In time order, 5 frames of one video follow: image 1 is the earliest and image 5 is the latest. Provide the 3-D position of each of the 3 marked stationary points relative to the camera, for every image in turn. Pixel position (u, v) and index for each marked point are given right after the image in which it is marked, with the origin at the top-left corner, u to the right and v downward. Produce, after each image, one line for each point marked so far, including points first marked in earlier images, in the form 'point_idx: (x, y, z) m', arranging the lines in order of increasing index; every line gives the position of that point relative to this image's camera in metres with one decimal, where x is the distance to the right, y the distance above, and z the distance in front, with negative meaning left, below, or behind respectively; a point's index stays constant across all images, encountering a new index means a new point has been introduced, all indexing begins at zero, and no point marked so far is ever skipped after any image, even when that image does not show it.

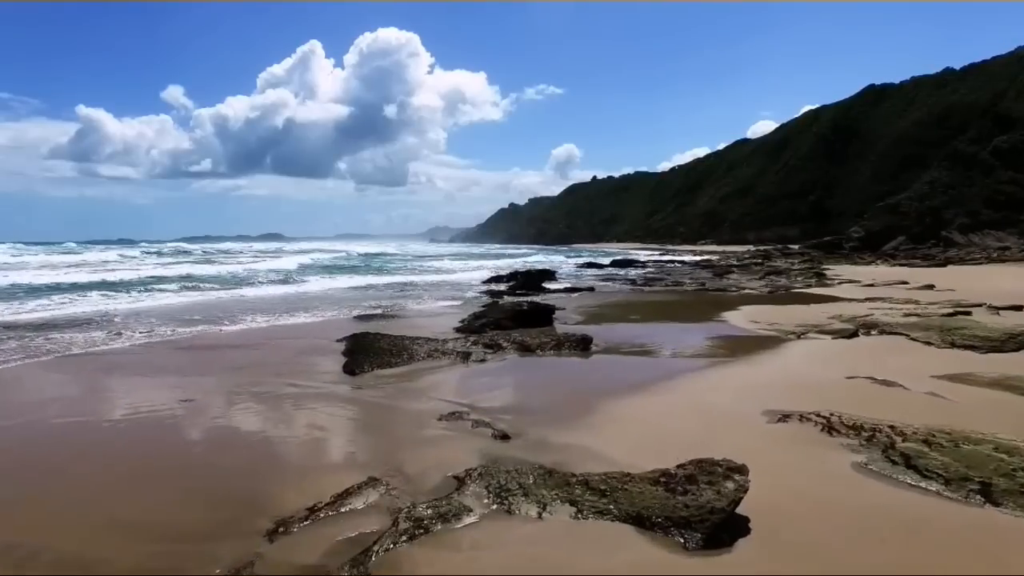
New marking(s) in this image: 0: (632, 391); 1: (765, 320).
0: (+1.4, -1.3, +7.3) m
1: (+5.4, -0.7, +12.9) m
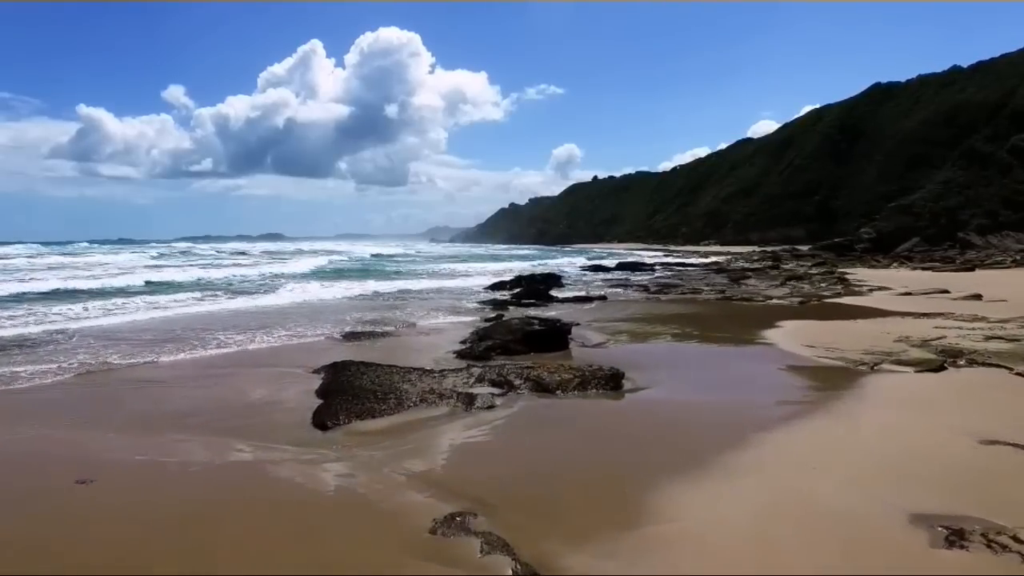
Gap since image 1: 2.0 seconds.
0: (+1.6, -1.6, +5.4) m
1: (+5.6, -1.0, +11.0) m
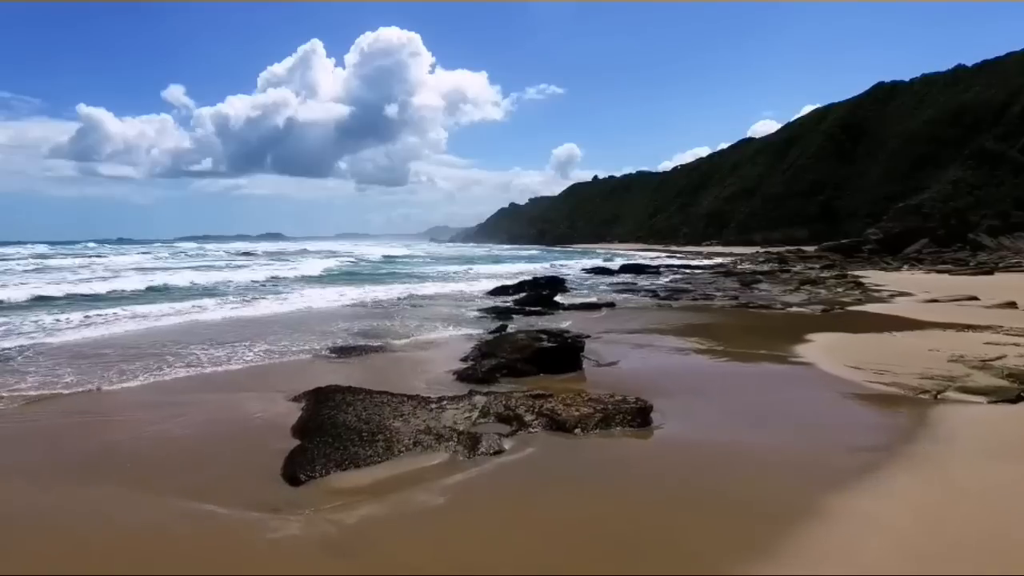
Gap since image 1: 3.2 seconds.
0: (+1.7, -1.8, +4.2) m
1: (+5.7, -1.2, +9.8) m
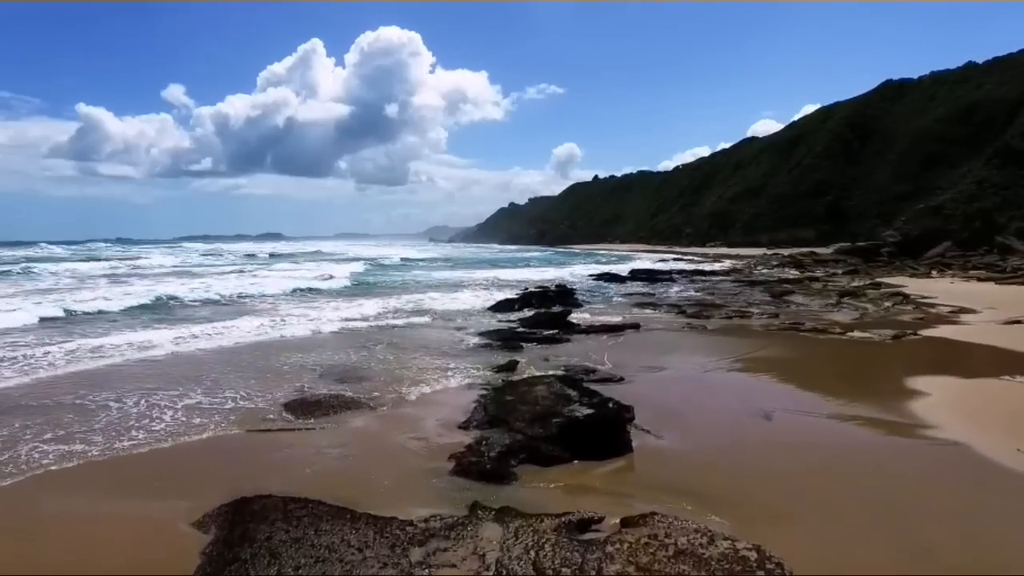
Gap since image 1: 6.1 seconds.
0: (+2.0, -2.4, +1.2) m
1: (+6.0, -1.8, +6.7) m
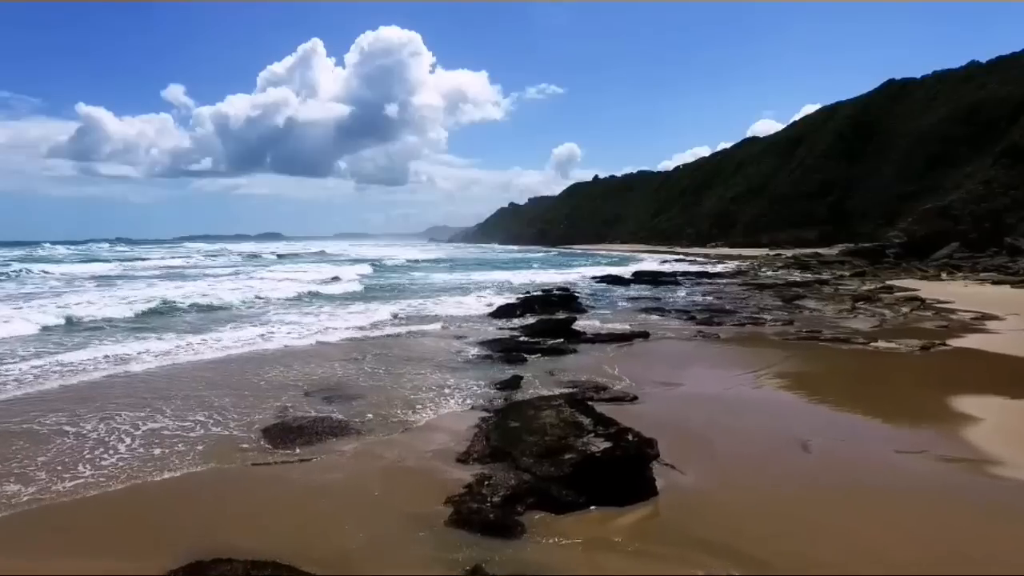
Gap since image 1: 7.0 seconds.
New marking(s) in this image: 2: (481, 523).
0: (+2.1, -2.6, +0.2) m
1: (+6.1, -2.0, +5.8) m
2: (-0.3, -2.2, +5.7) m
